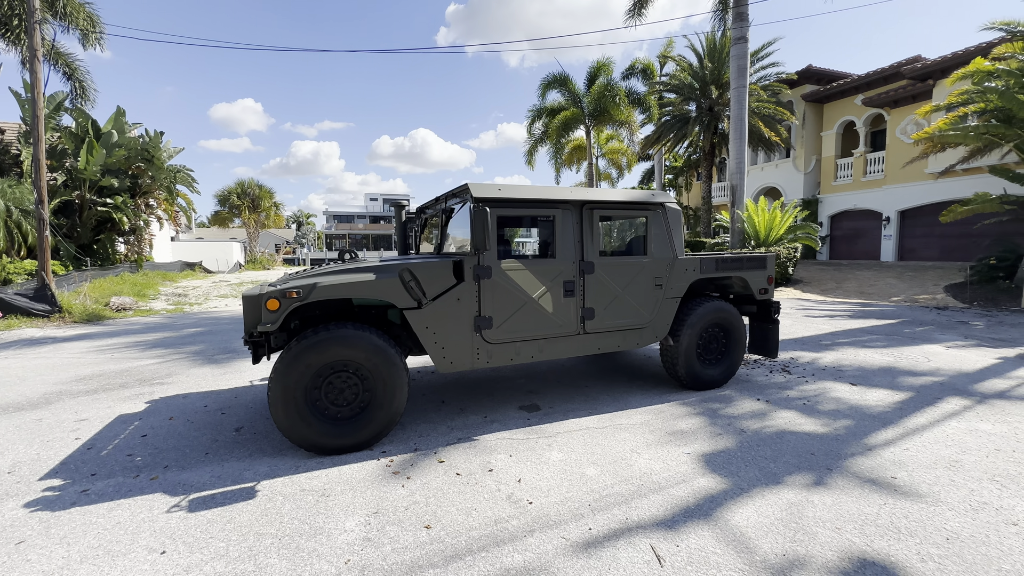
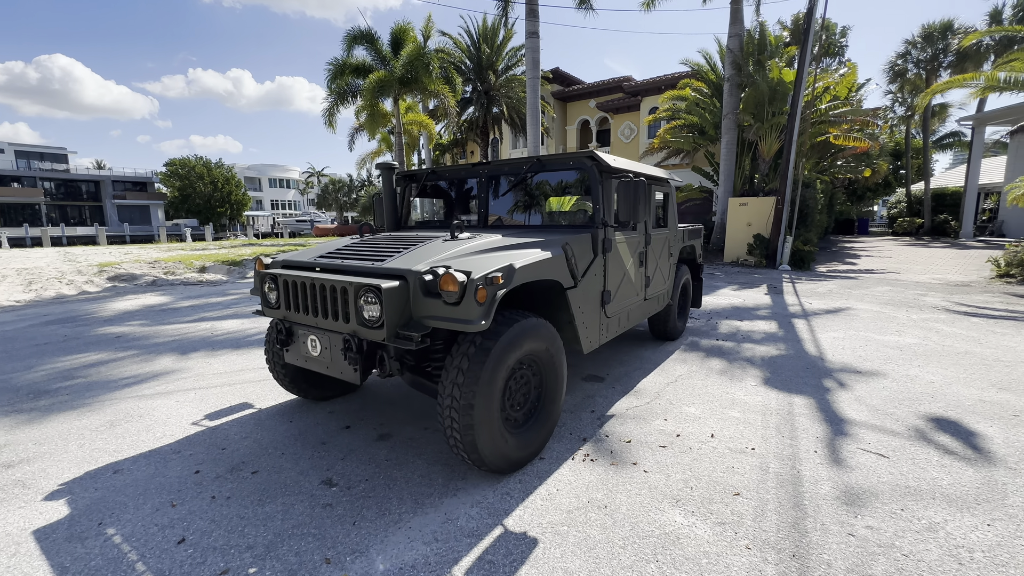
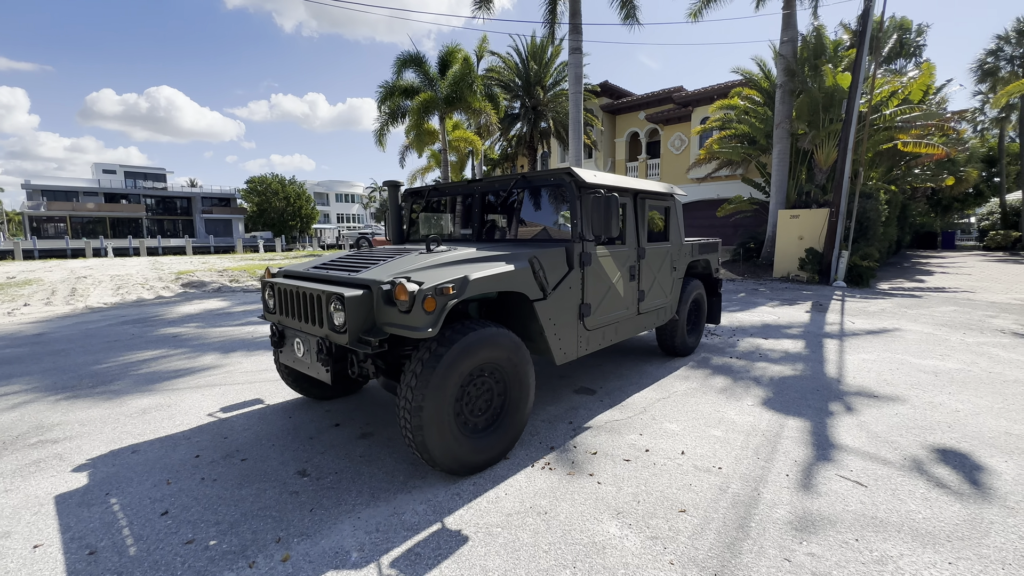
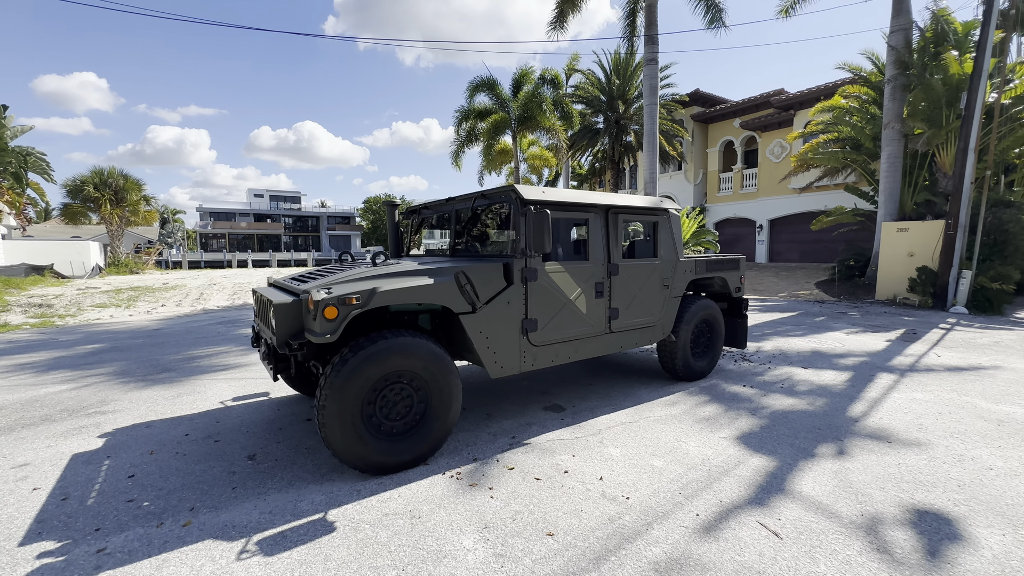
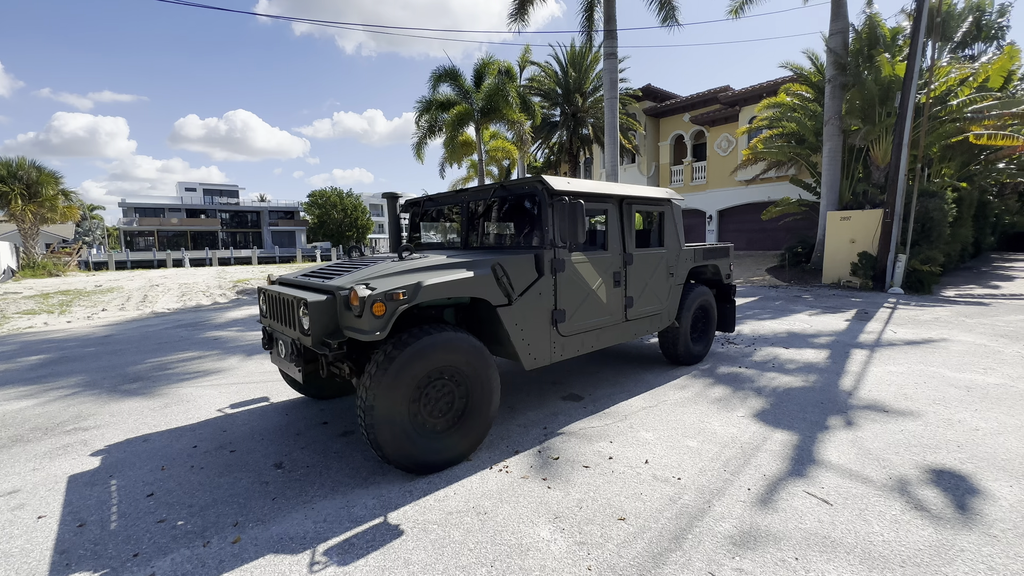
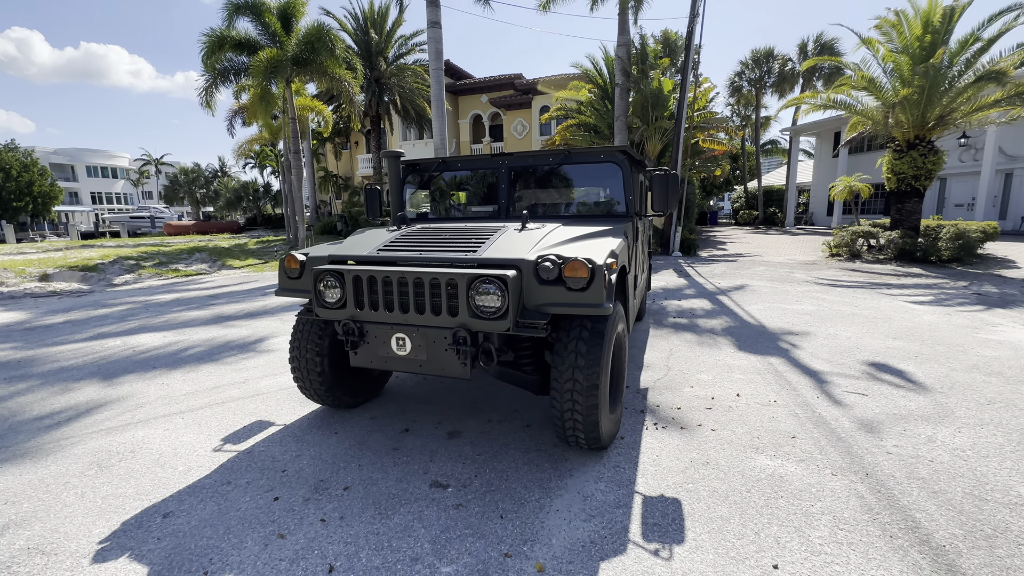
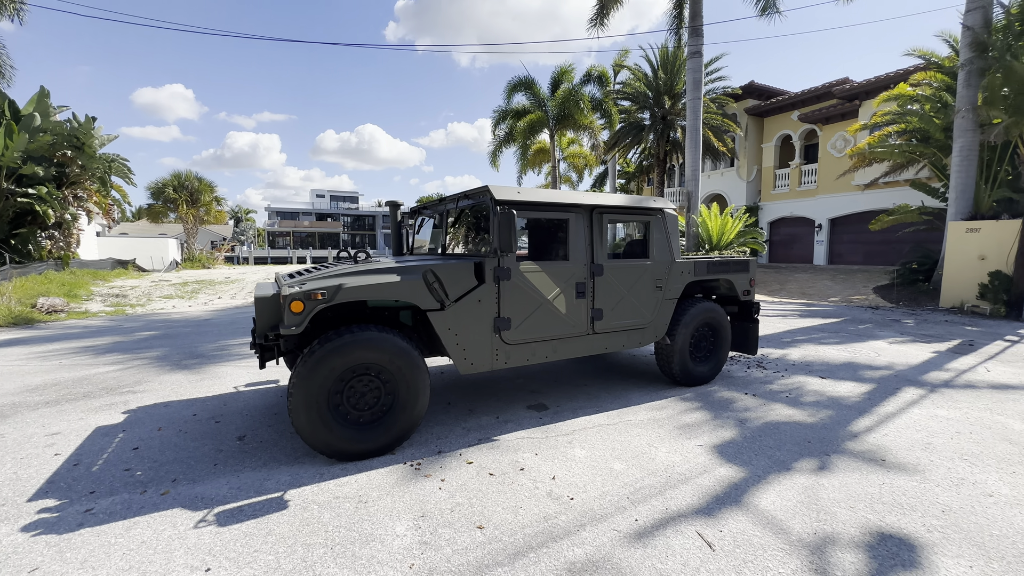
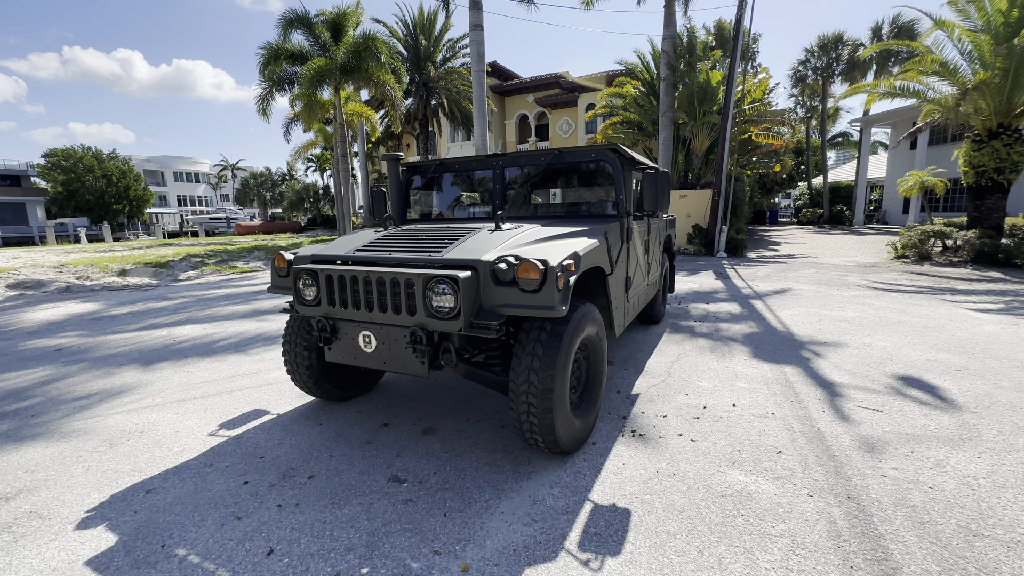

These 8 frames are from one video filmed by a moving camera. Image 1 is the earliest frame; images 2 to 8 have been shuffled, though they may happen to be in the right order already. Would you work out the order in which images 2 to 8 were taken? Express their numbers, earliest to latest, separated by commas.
7, 4, 5, 3, 2, 8, 6
